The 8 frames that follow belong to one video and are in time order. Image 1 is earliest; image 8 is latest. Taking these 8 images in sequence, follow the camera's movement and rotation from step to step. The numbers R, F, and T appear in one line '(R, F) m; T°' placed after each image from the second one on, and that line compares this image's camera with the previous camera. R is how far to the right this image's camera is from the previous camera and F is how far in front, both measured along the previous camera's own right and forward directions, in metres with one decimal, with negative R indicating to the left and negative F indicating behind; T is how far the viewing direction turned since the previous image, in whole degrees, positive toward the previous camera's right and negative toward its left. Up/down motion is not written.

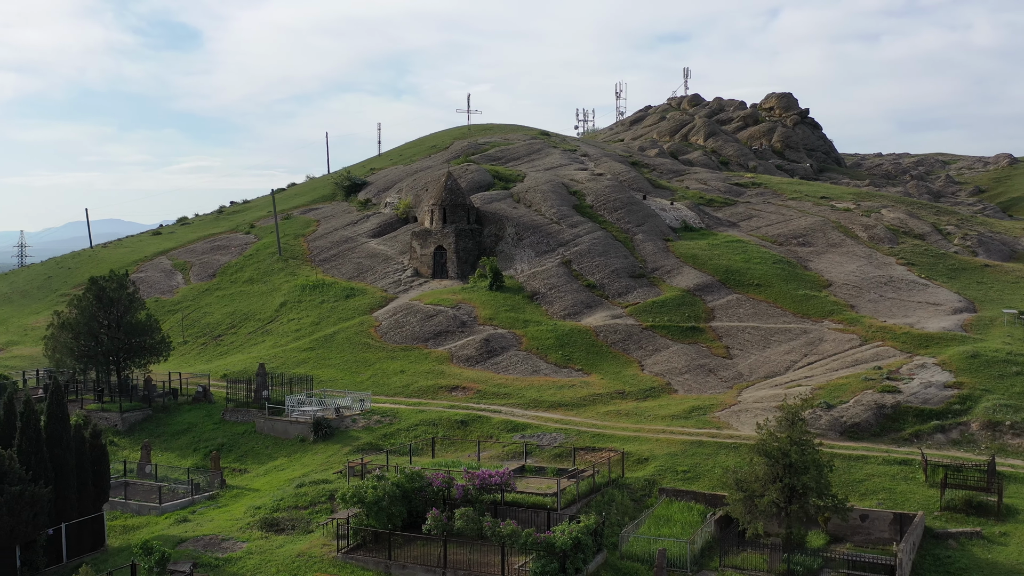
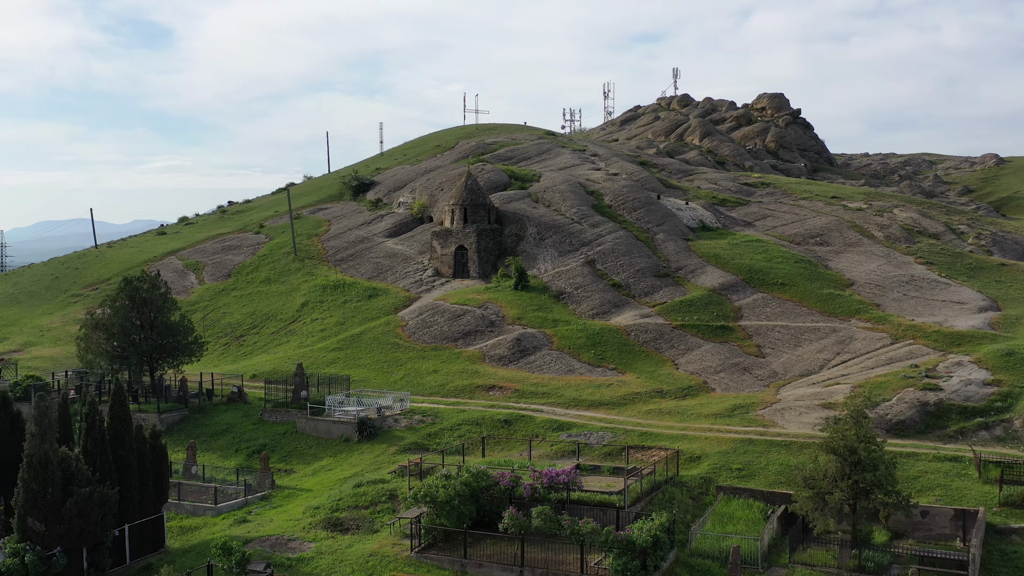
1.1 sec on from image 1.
(-2.2, -0.1) m; +1°
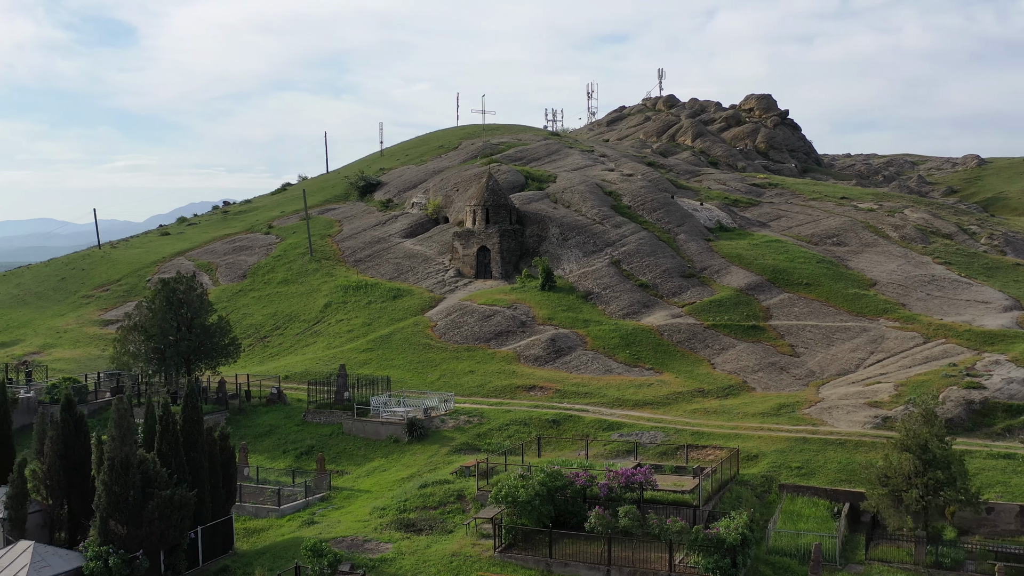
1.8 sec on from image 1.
(-2.6, -0.1) m; +2°
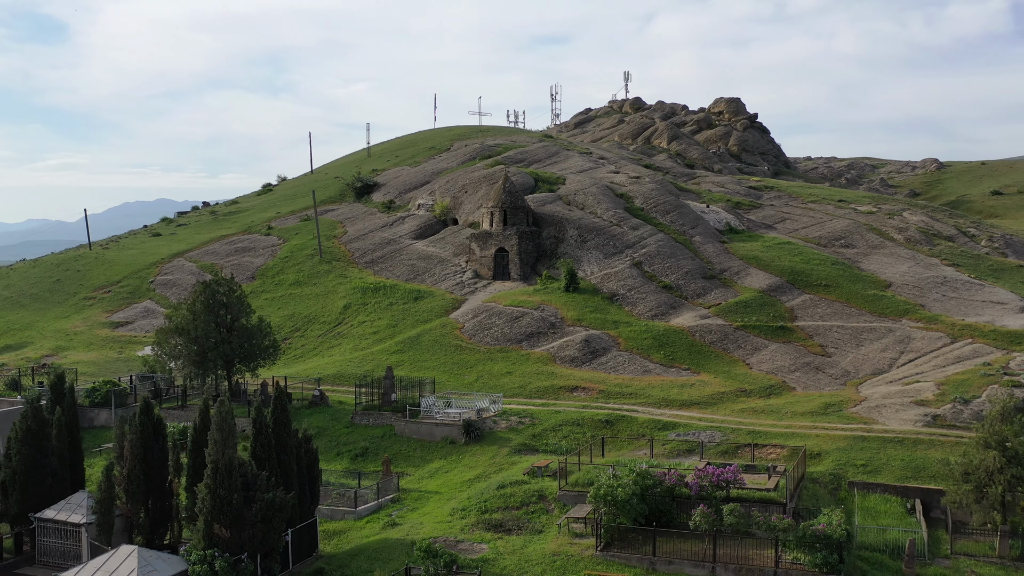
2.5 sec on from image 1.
(-3.7, -0.2) m; +3°
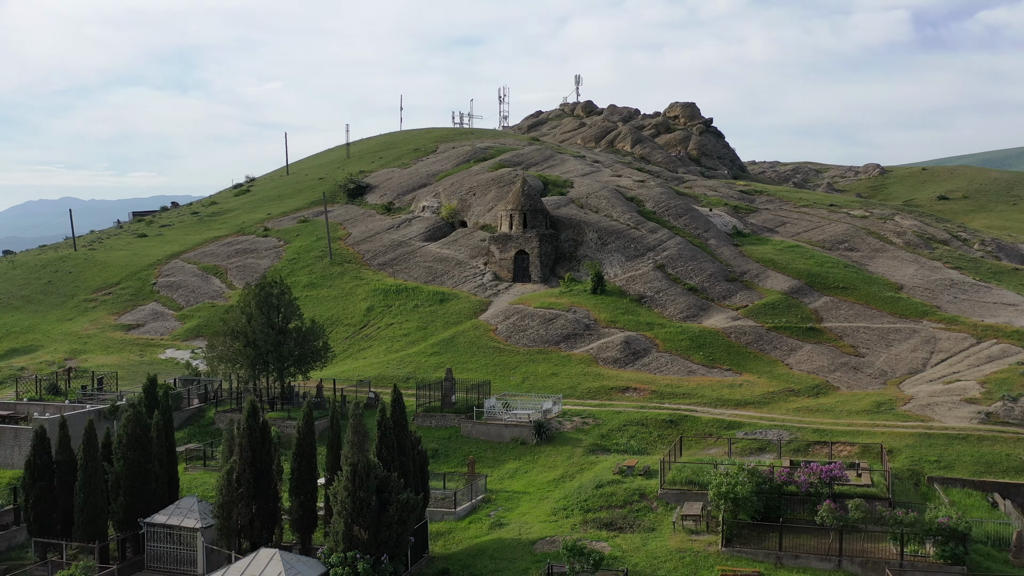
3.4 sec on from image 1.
(-5.0, -0.3) m; +4°
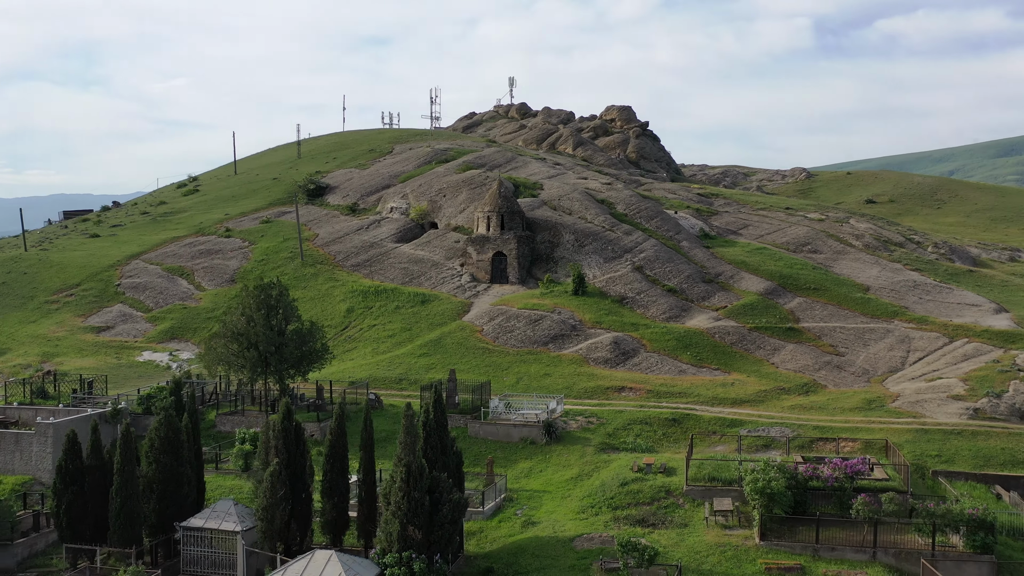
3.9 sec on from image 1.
(-3.2, -0.3) m; +4°
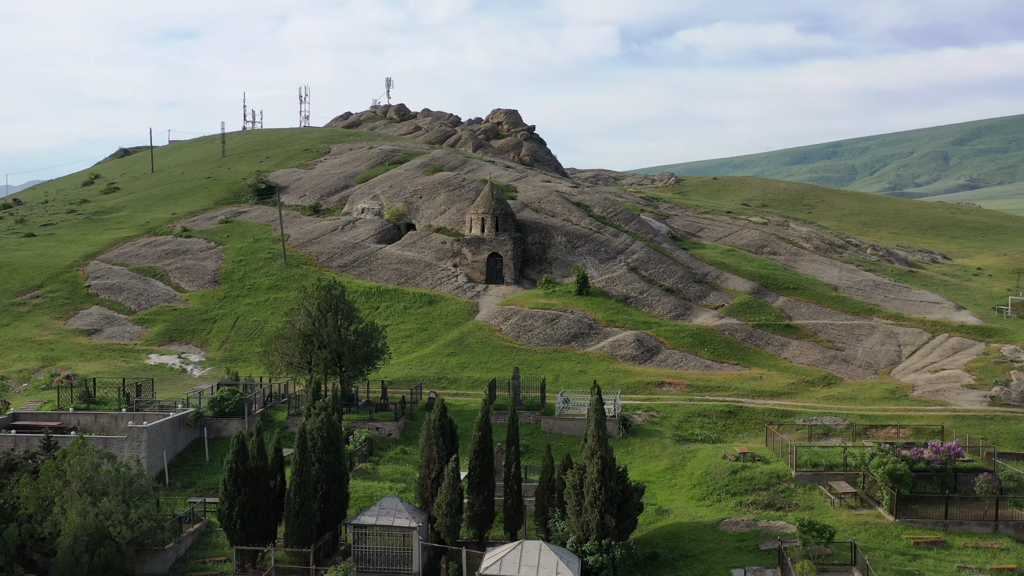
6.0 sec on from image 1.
(-8.9, -0.6) m; +9°
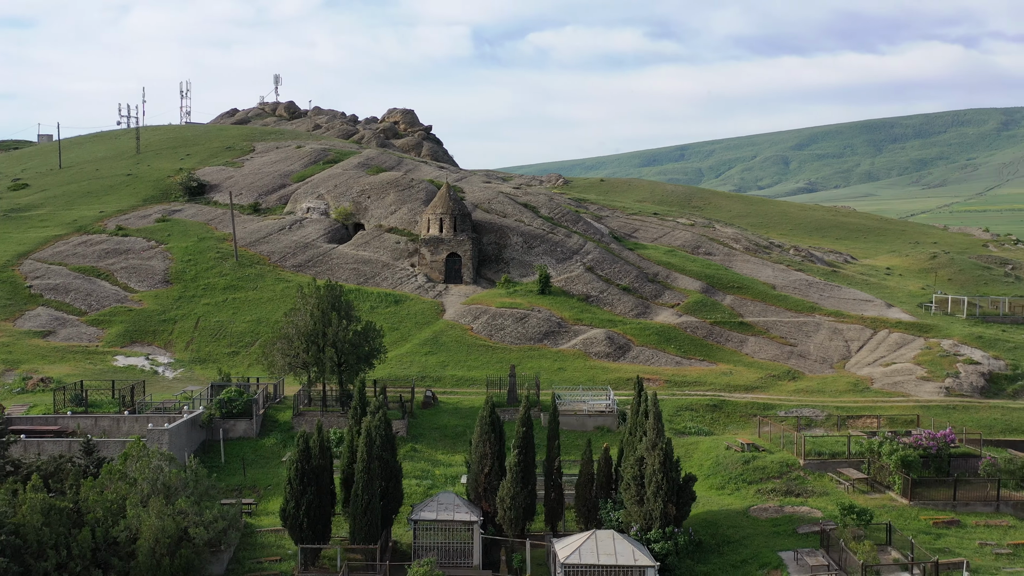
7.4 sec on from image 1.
(-5.2, -0.6) m; +7°
